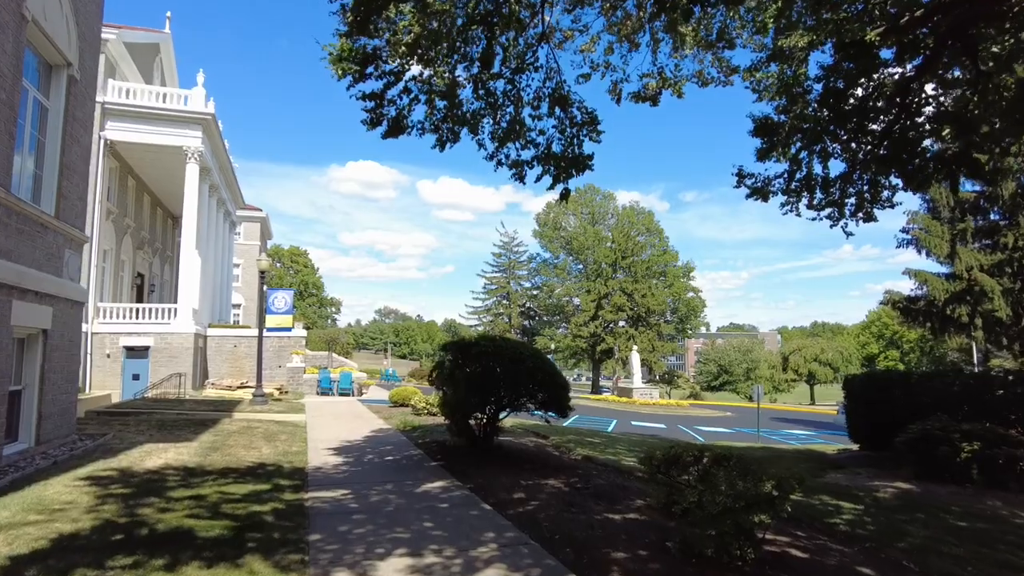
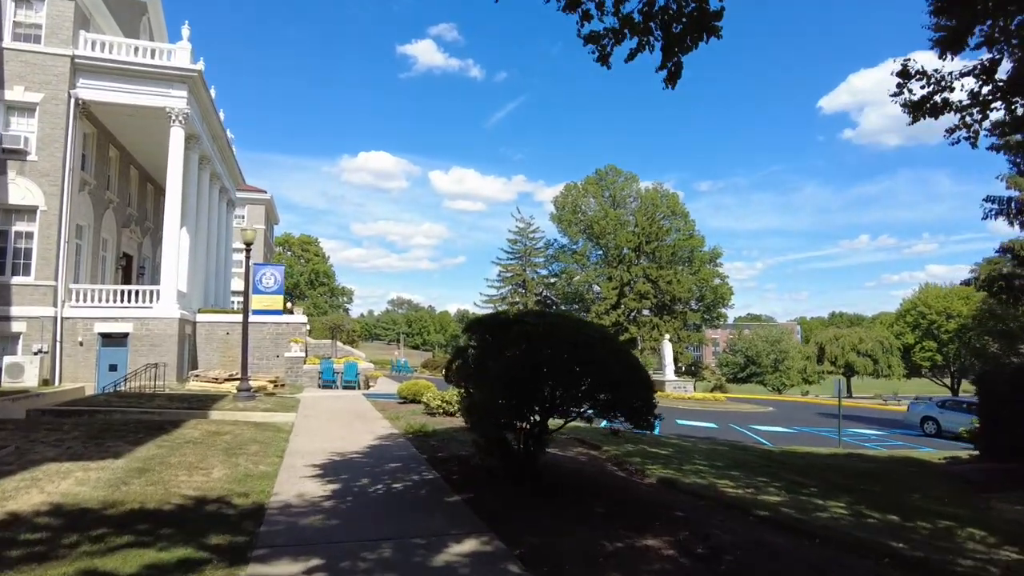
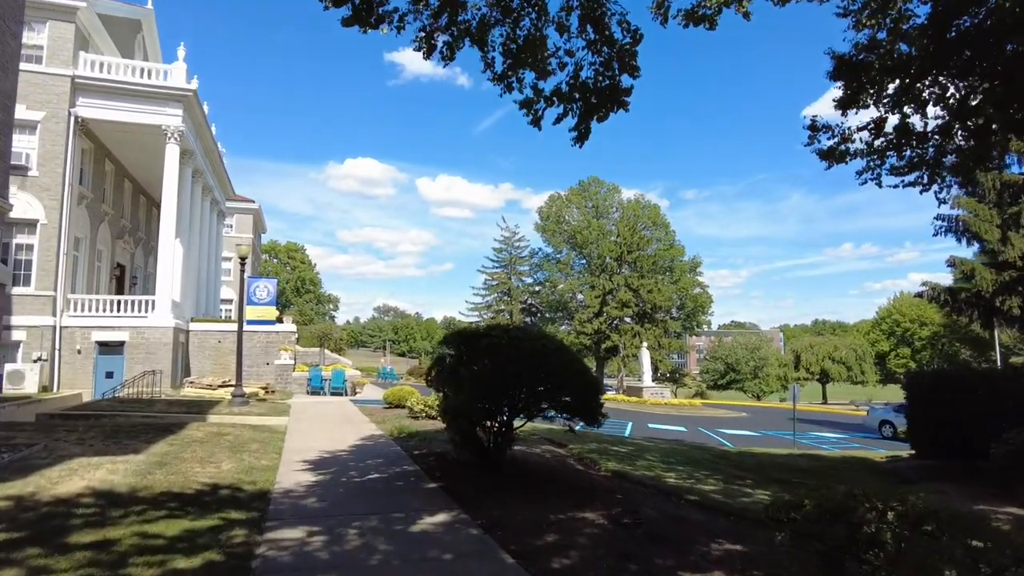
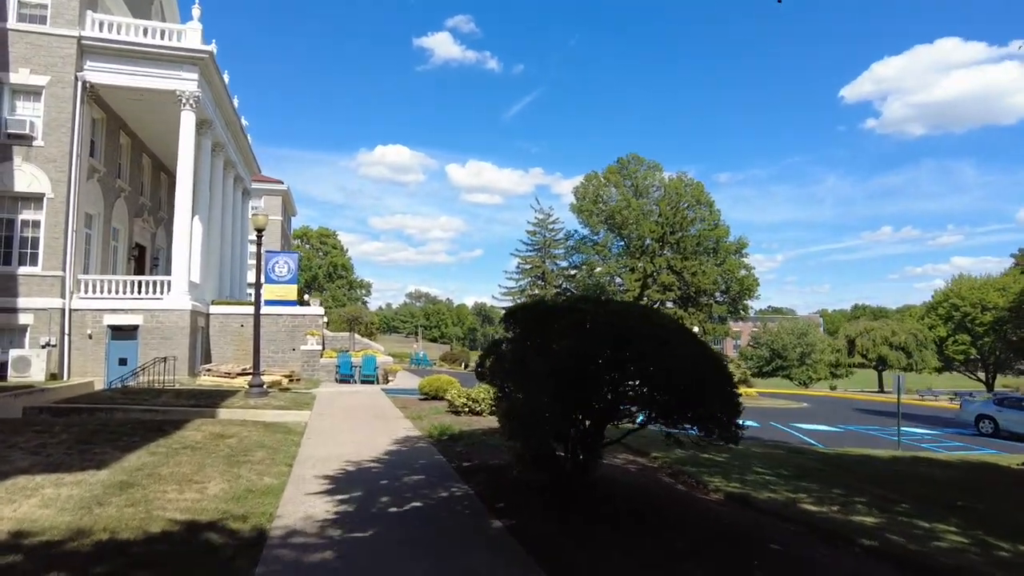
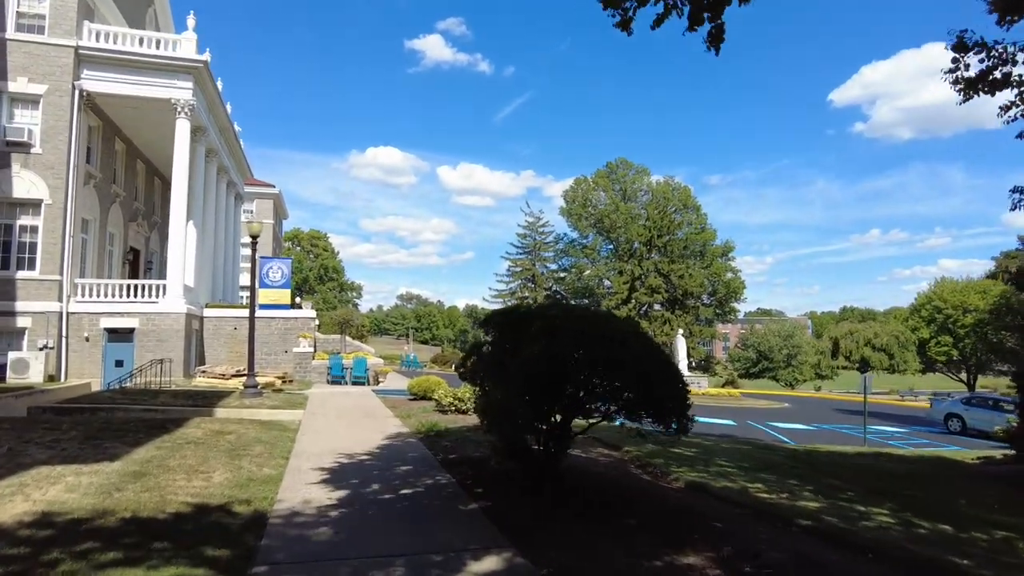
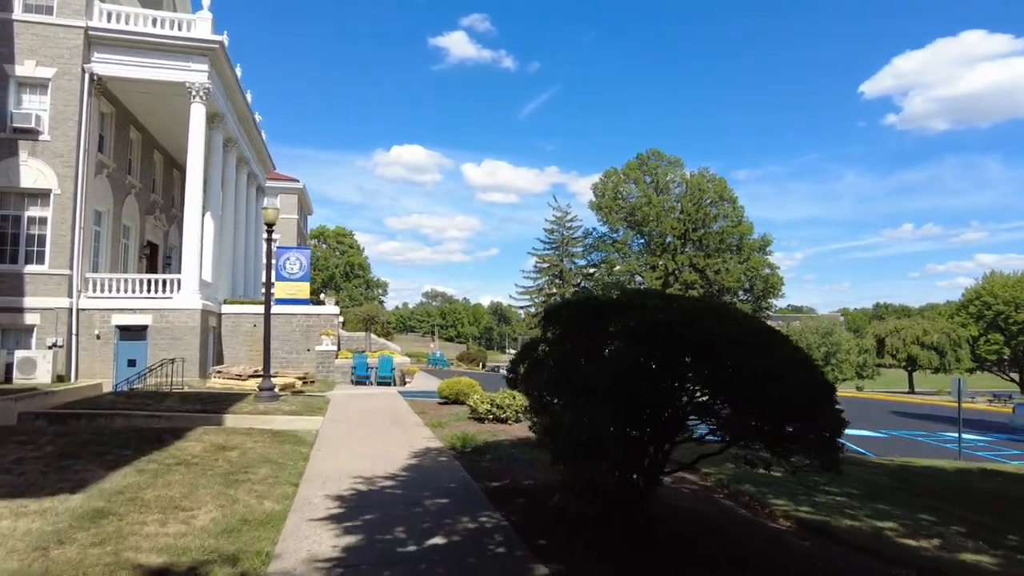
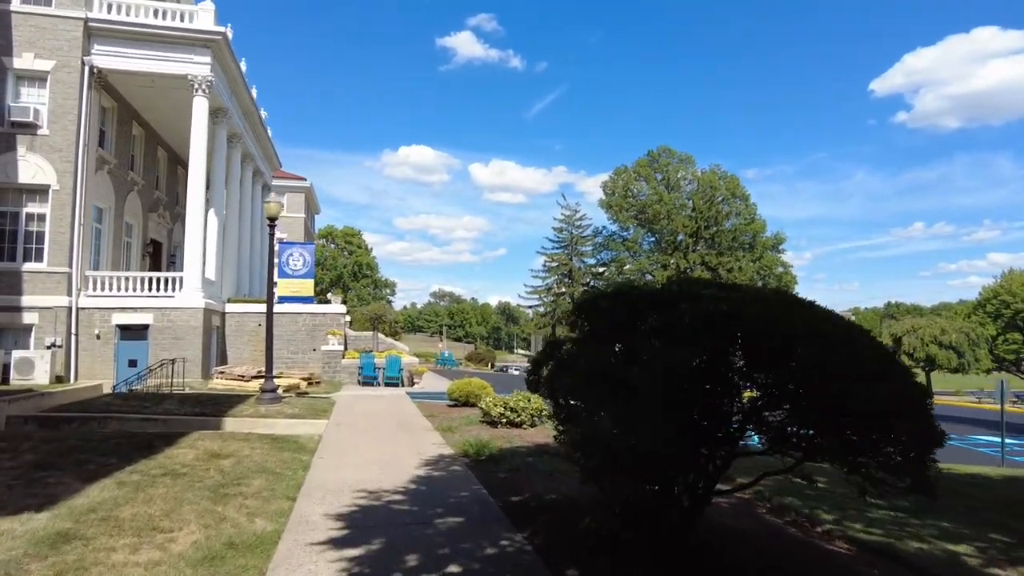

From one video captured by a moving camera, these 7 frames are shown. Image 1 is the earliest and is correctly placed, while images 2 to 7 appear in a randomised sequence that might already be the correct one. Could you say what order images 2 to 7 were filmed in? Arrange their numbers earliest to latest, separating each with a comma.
3, 2, 5, 4, 6, 7
